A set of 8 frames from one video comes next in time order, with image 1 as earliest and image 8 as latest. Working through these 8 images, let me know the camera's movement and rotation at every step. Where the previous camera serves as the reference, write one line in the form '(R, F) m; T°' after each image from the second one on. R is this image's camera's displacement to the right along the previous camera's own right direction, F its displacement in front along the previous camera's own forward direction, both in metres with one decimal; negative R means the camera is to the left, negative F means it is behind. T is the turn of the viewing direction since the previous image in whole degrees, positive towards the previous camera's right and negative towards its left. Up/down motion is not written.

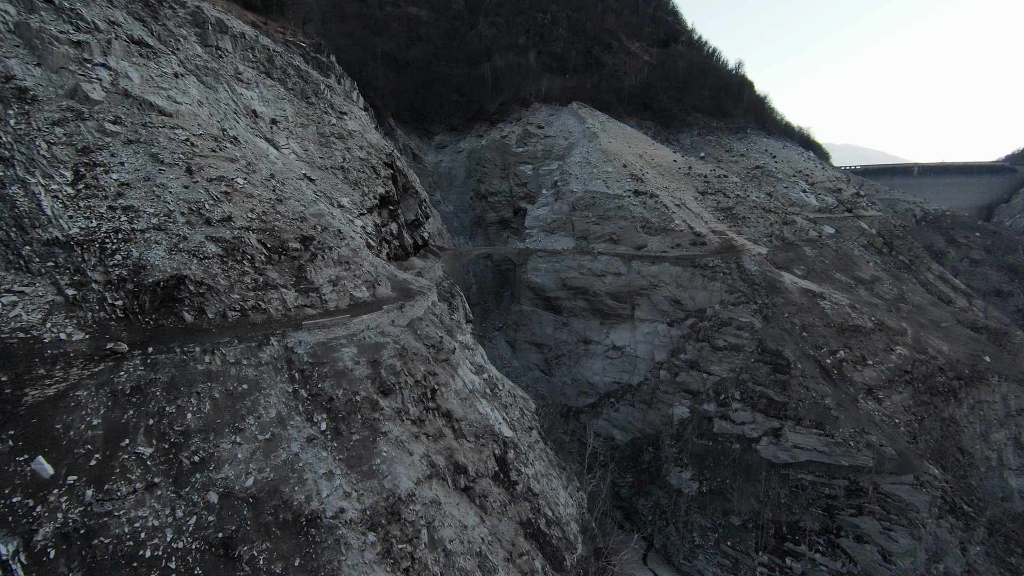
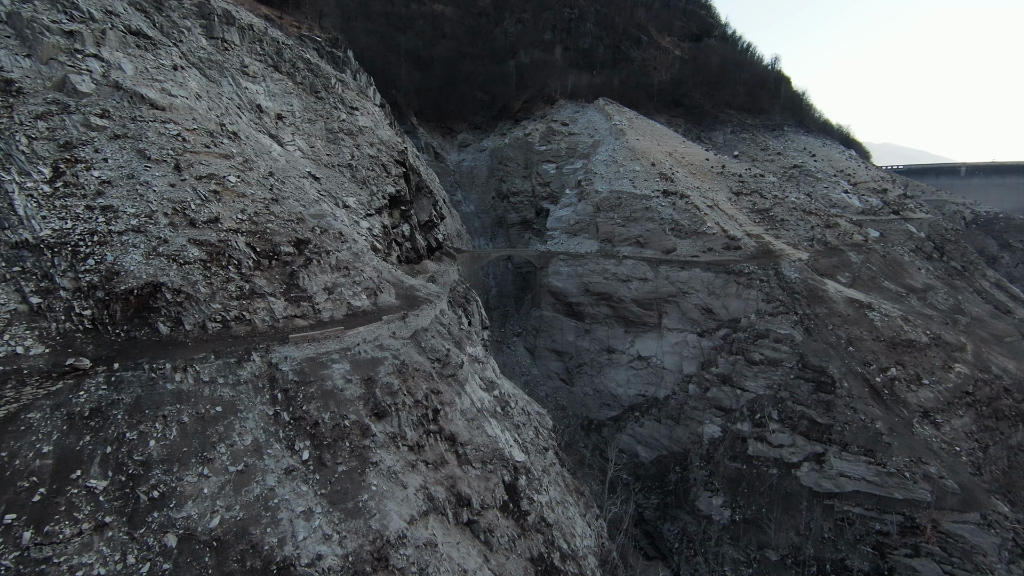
(+0.2, +1.1) m; -3°
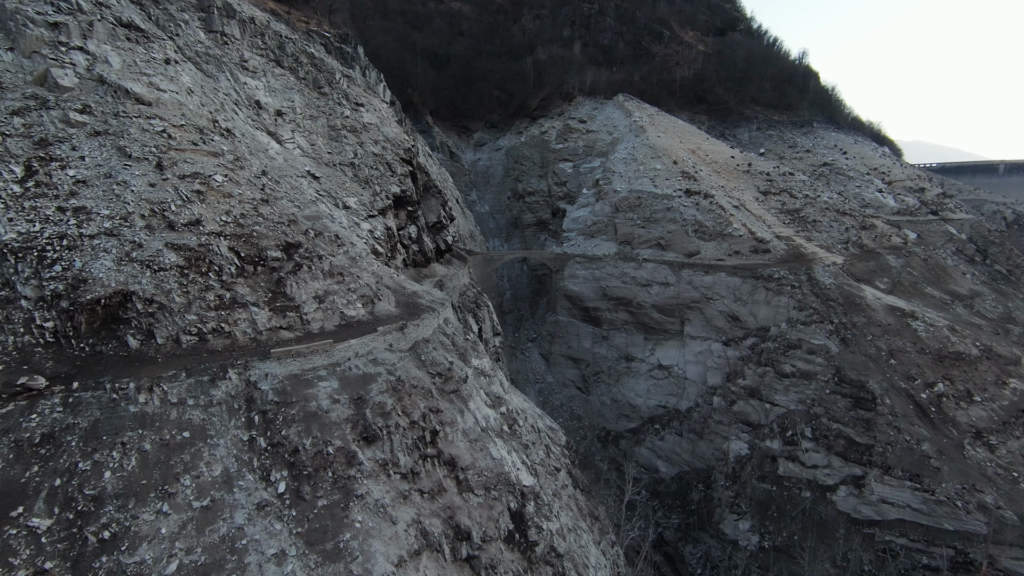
(+0.2, +0.9) m; -2°
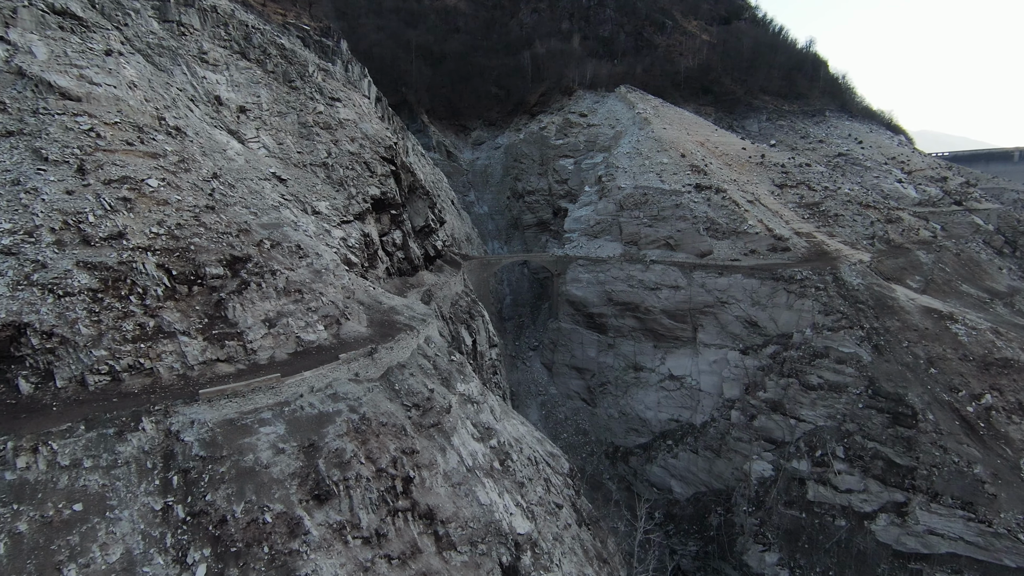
(+0.3, +1.4) m; -1°
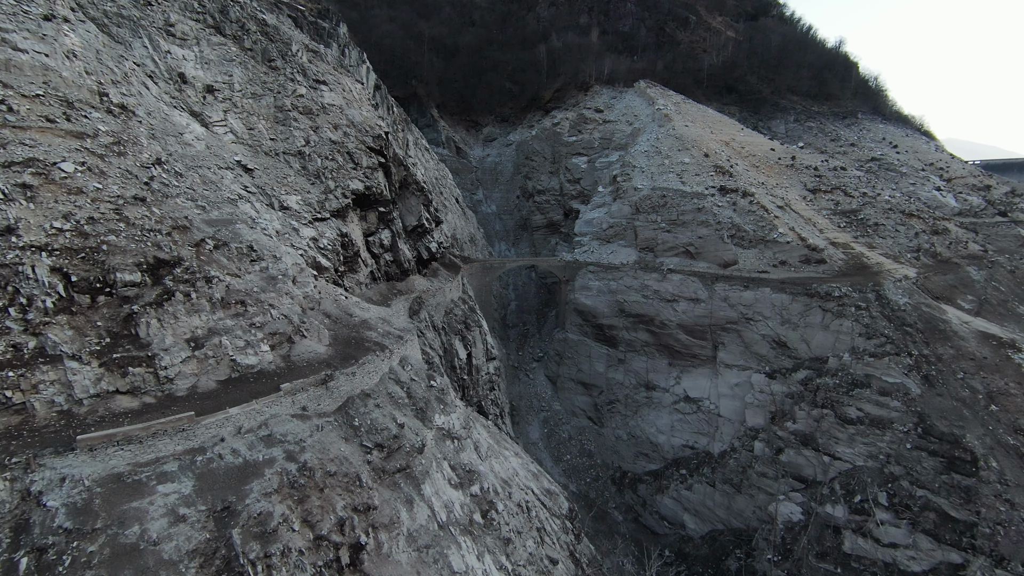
(+0.3, +1.6) m; -1°
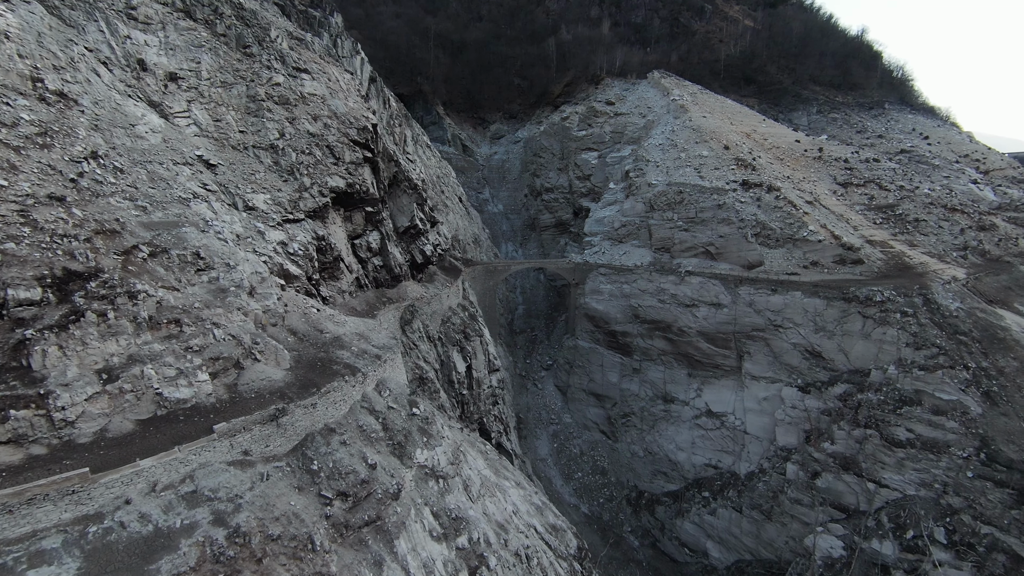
(+0.3, +1.3) m; -1°
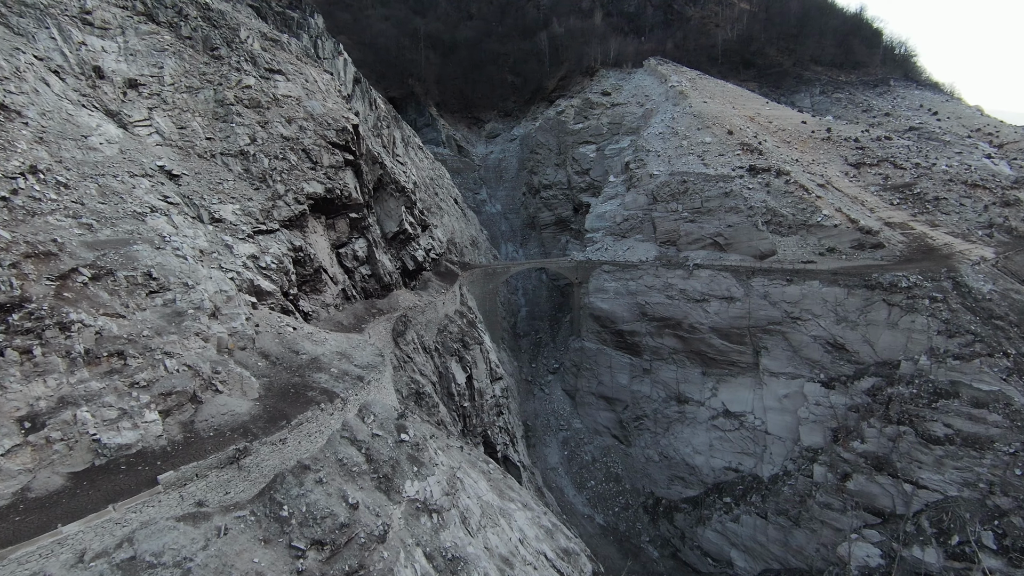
(+0.2, +0.8) m; -1°
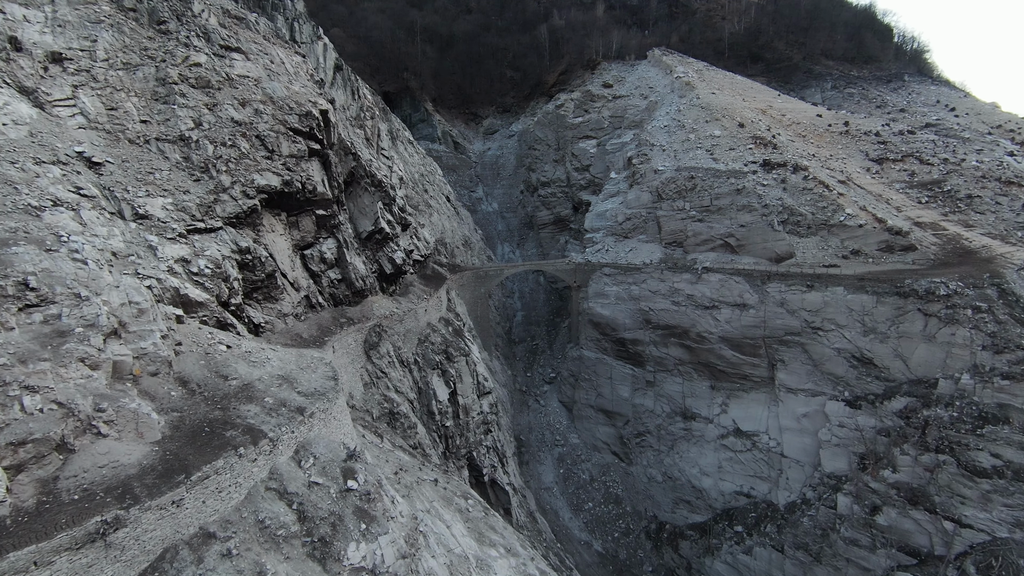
(+0.3, +1.3) m; 0°
